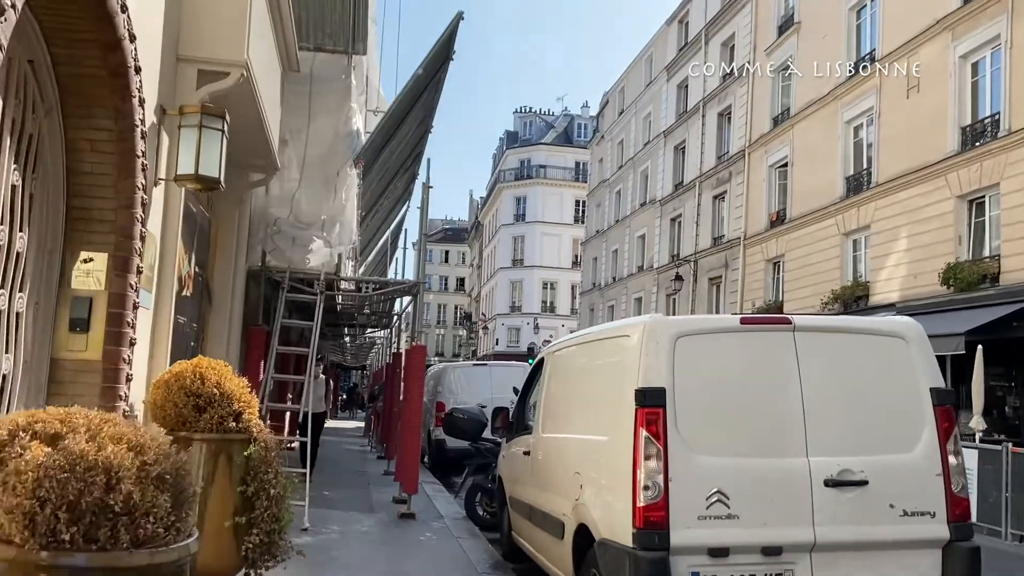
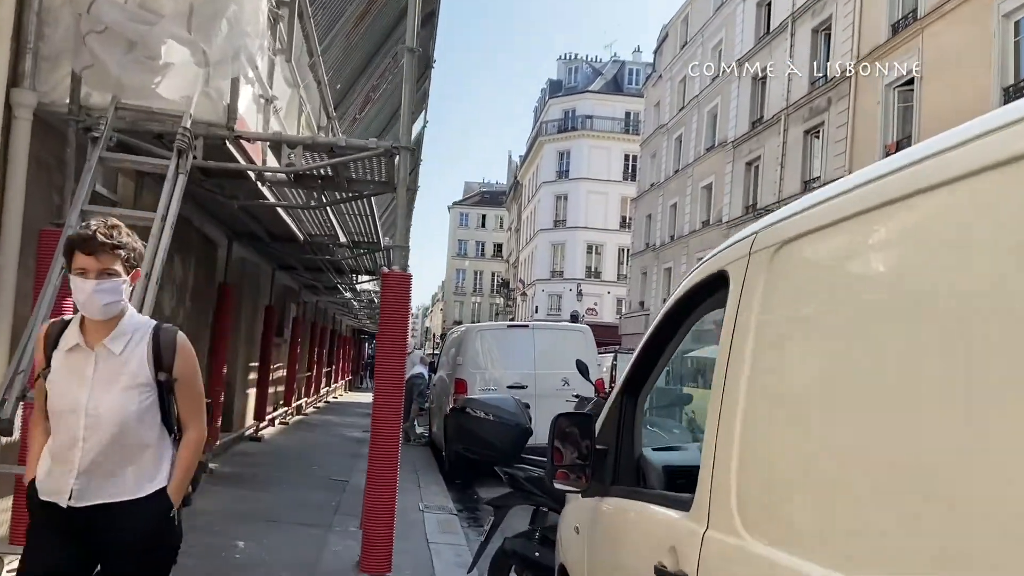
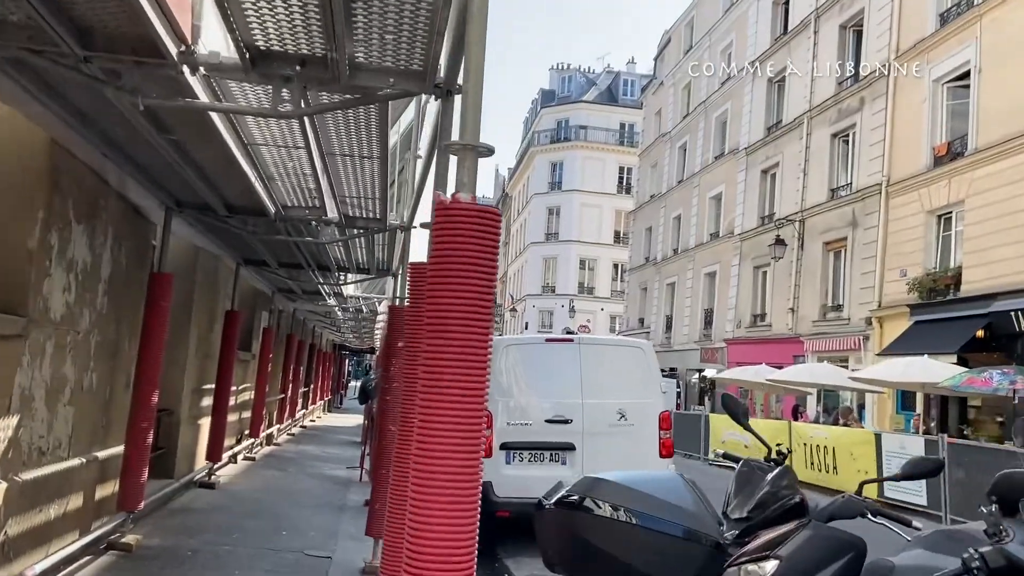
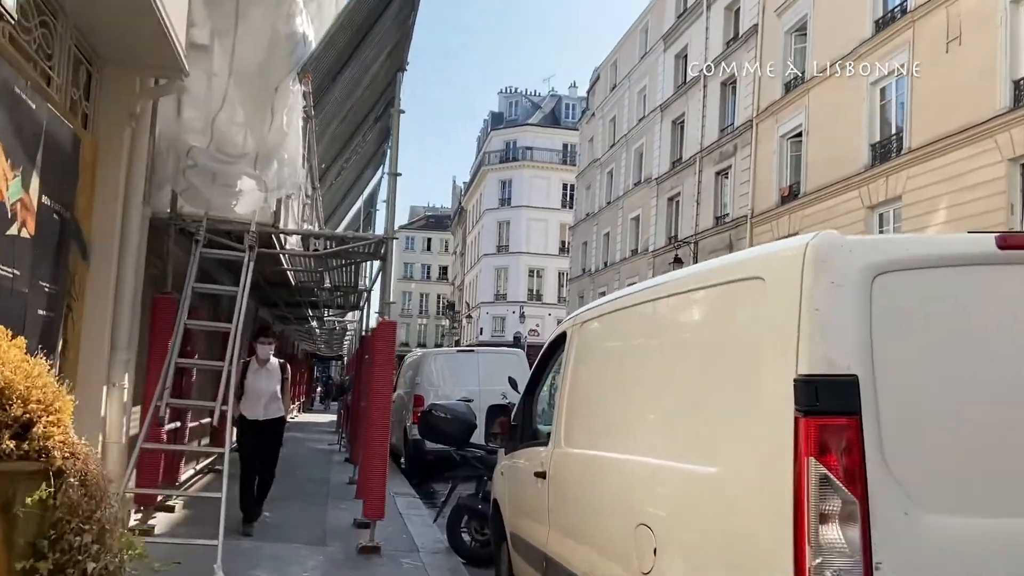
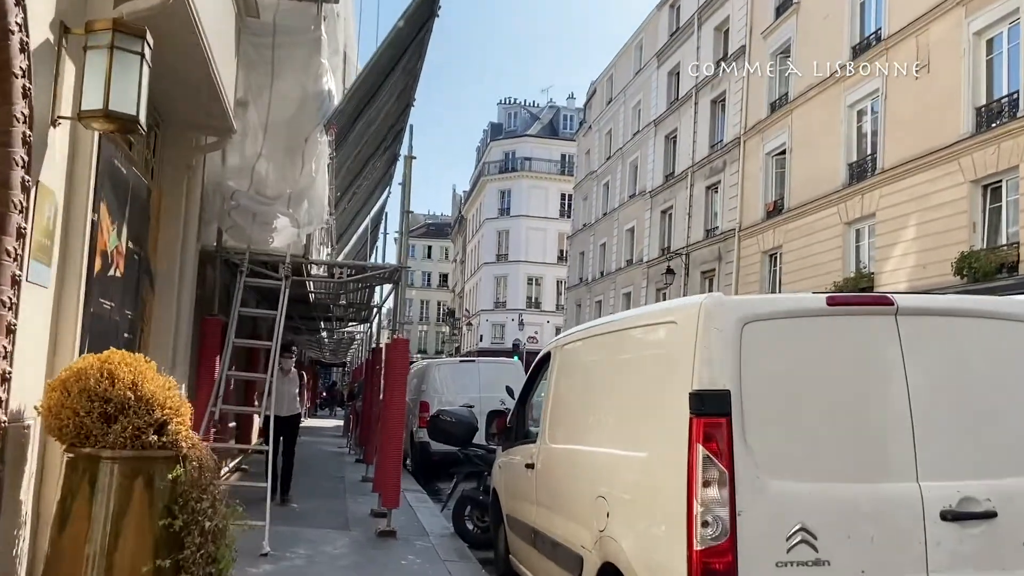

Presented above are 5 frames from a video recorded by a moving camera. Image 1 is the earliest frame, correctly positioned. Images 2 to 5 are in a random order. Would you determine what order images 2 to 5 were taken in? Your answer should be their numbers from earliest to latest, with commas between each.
5, 4, 2, 3
